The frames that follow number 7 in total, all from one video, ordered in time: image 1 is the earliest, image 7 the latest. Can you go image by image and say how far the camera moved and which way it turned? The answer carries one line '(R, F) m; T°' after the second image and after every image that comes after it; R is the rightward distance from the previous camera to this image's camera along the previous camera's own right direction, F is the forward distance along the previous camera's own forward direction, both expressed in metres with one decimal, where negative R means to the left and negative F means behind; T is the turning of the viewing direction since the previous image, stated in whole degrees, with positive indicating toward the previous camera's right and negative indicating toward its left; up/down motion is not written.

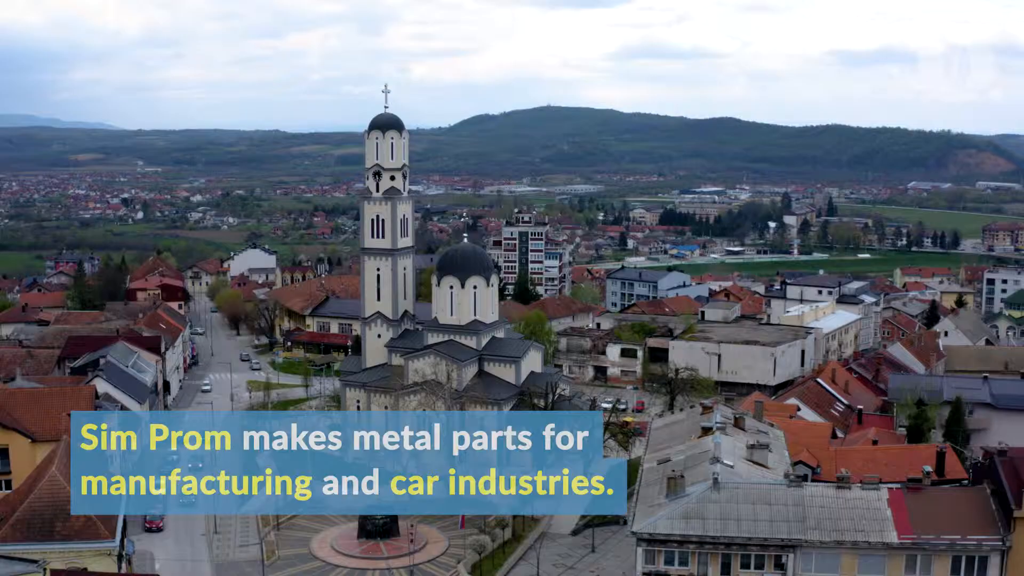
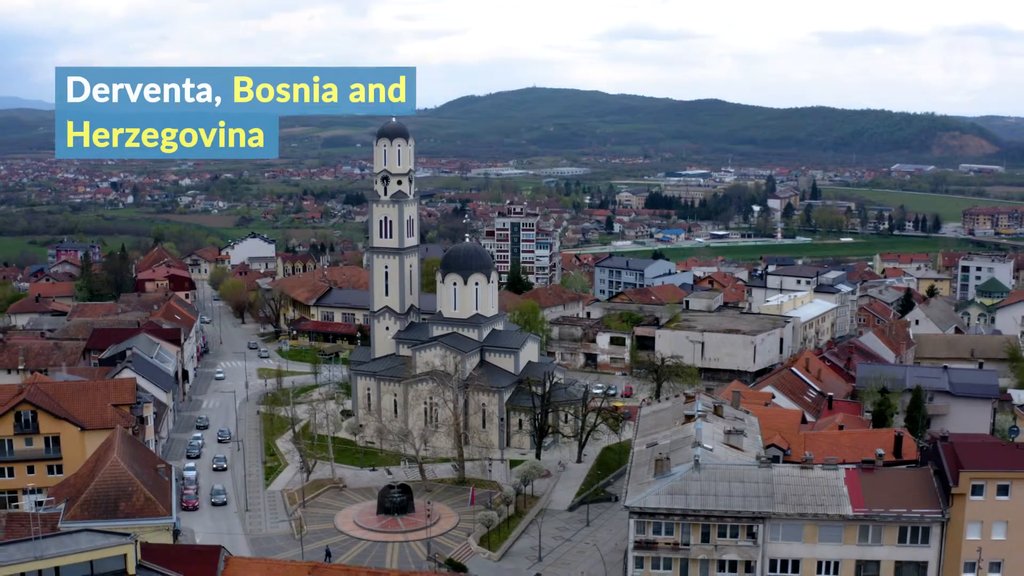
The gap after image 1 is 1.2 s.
(-0.2, -1.9) m; 0°
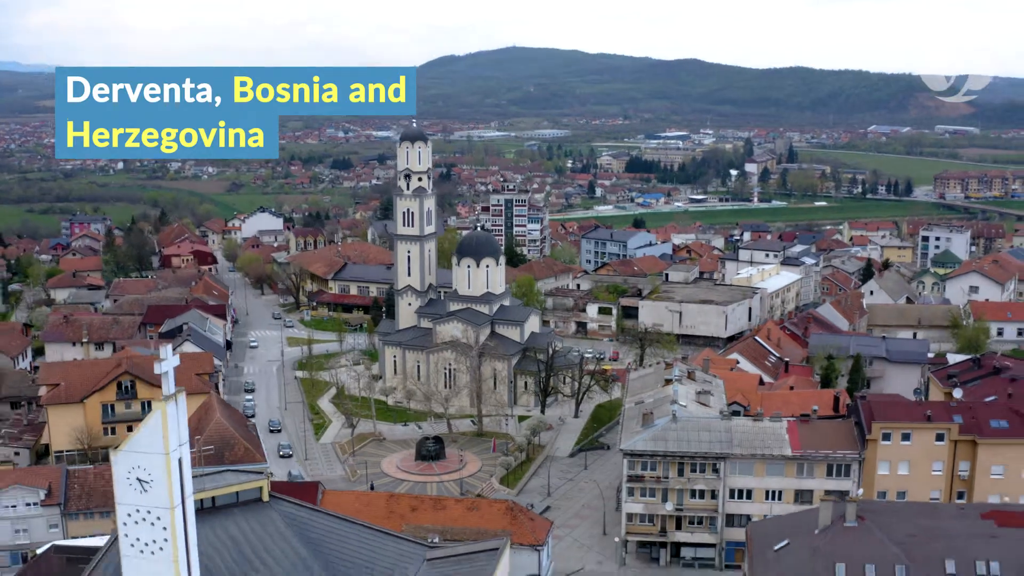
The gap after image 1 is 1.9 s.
(-0.4, -4.2) m; +1°
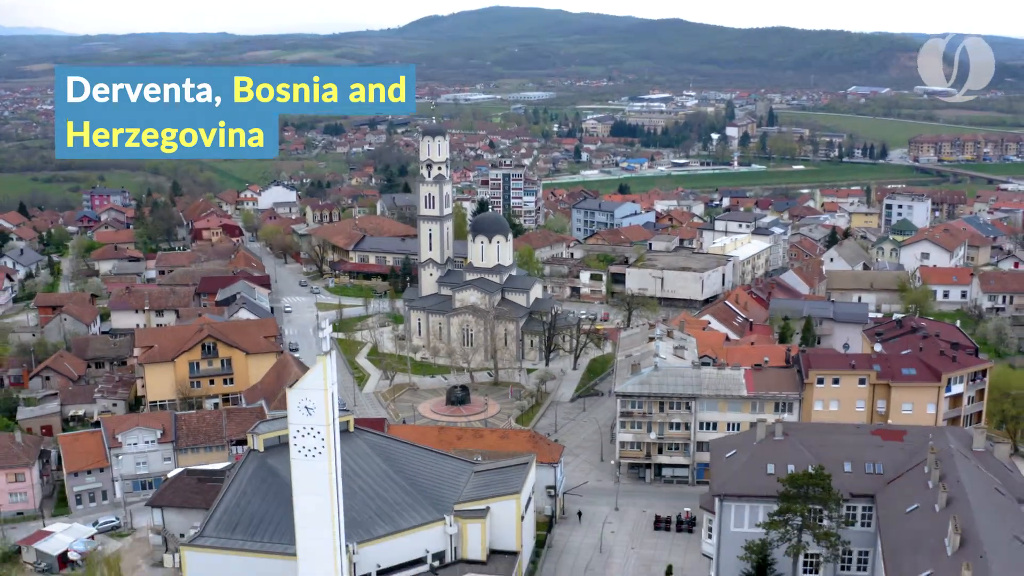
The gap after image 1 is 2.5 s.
(-0.5, -5.0) m; +1°
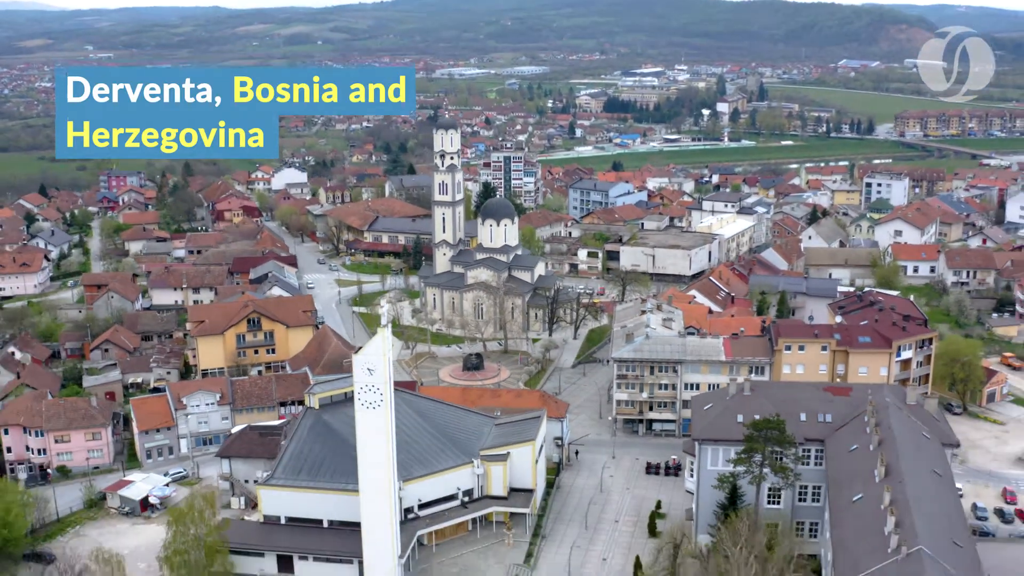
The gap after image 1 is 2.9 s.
(-0.3, -3.7) m; 0°
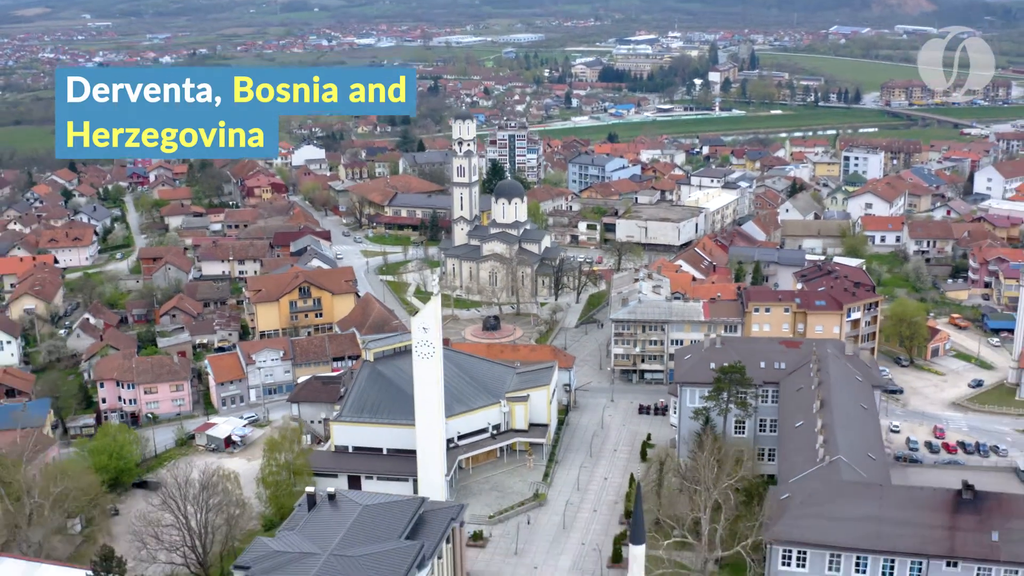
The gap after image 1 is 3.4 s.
(-0.4, -5.3) m; 0°
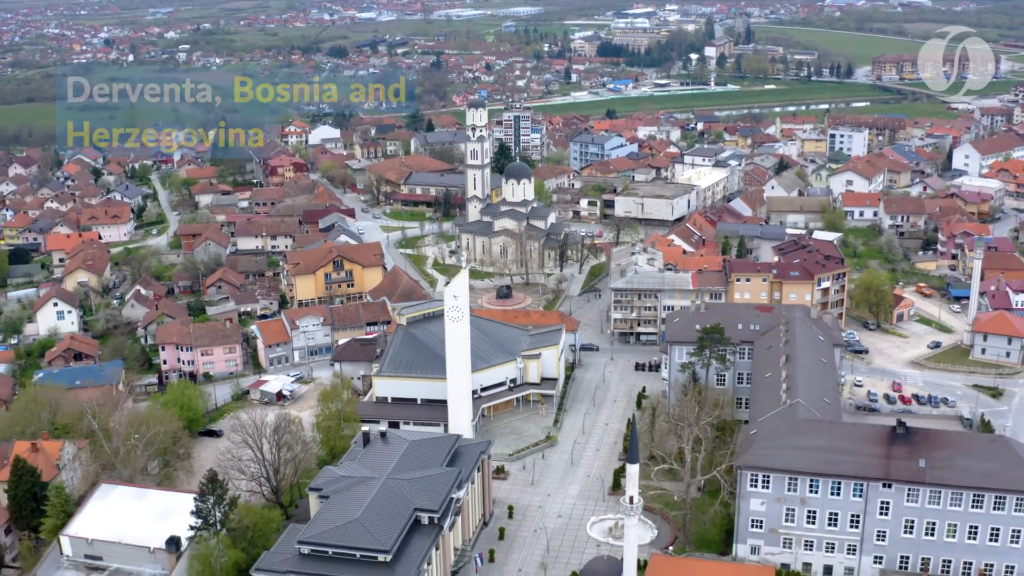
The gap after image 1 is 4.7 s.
(-0.3, -4.5) m; 0°
